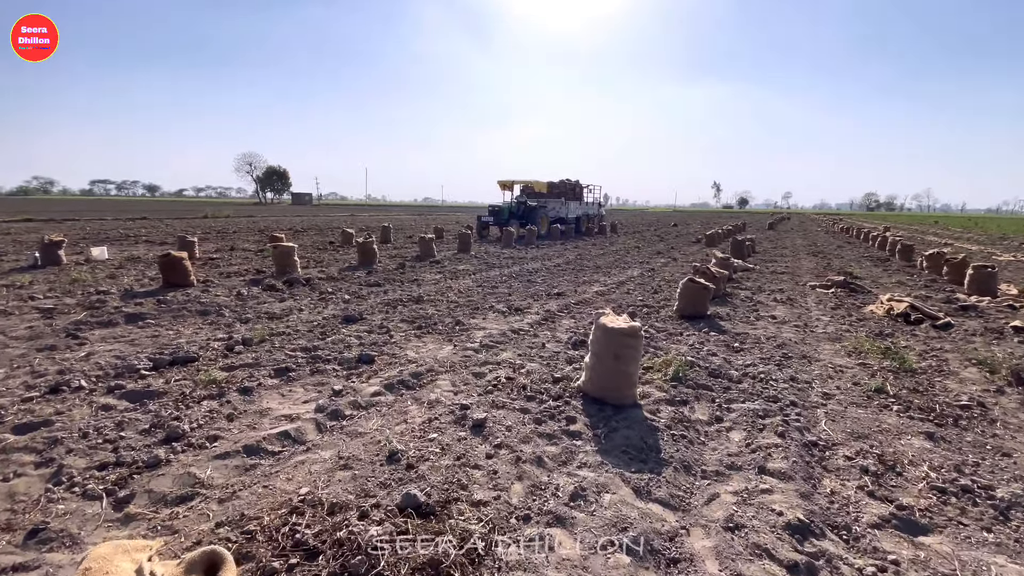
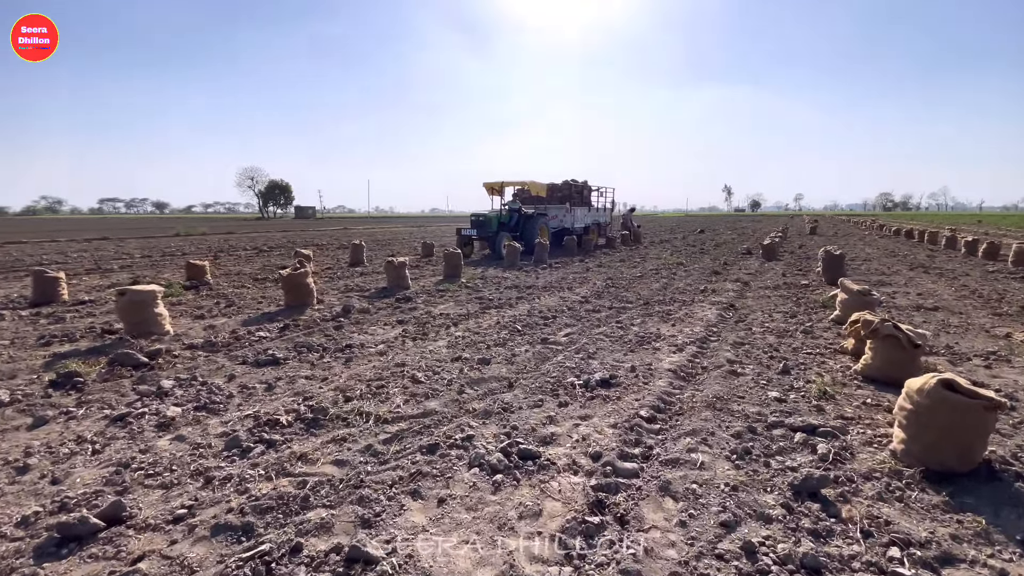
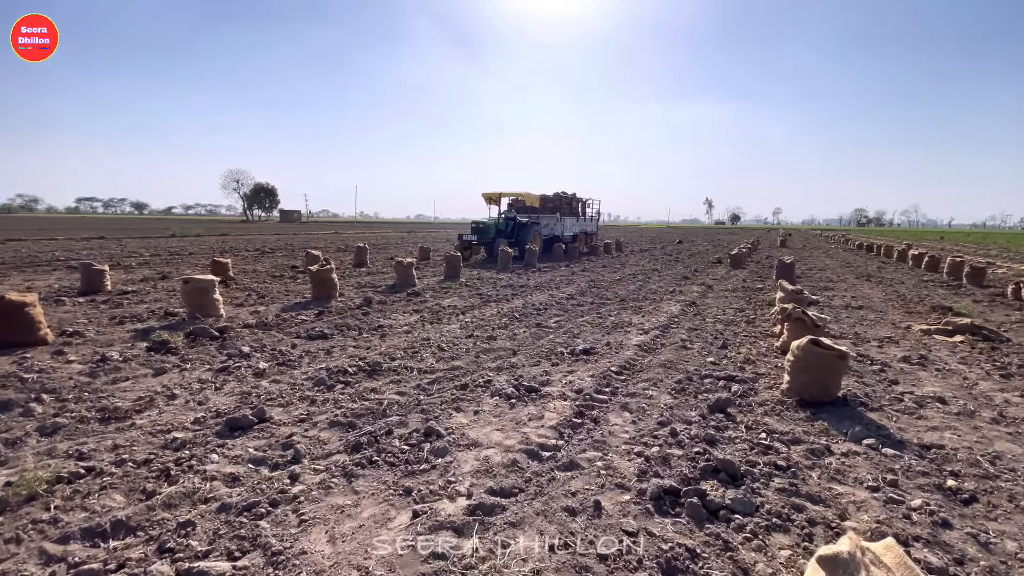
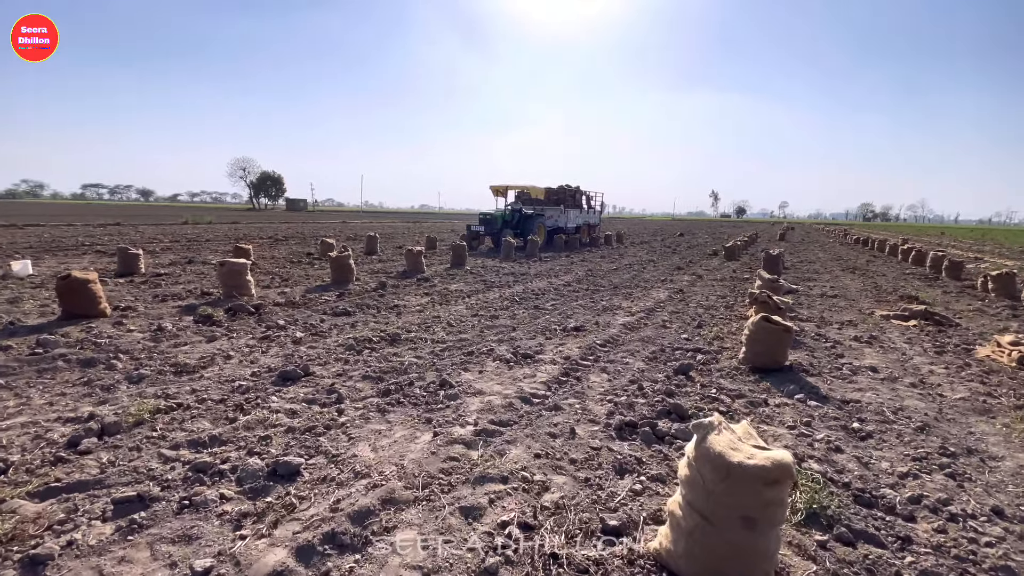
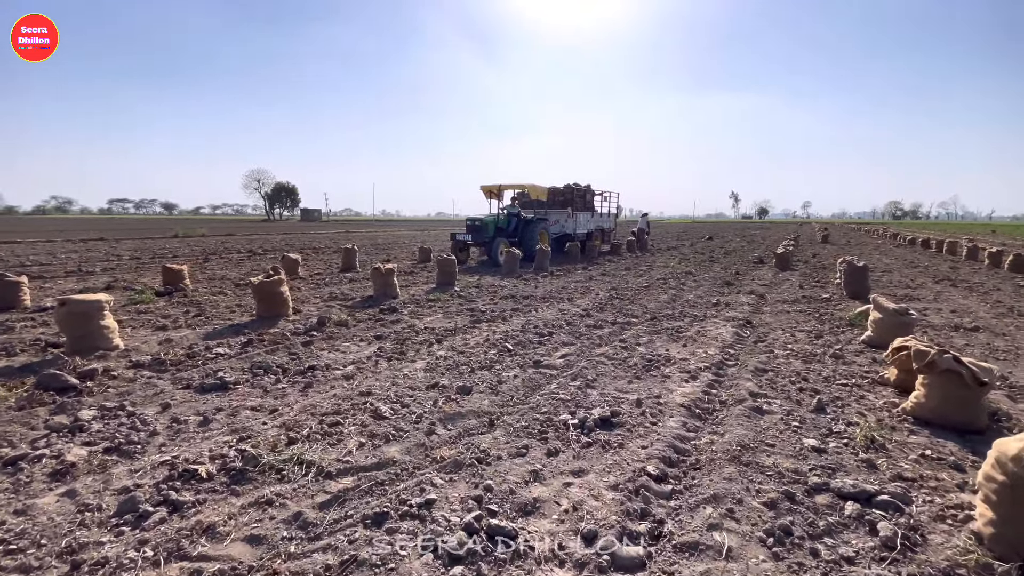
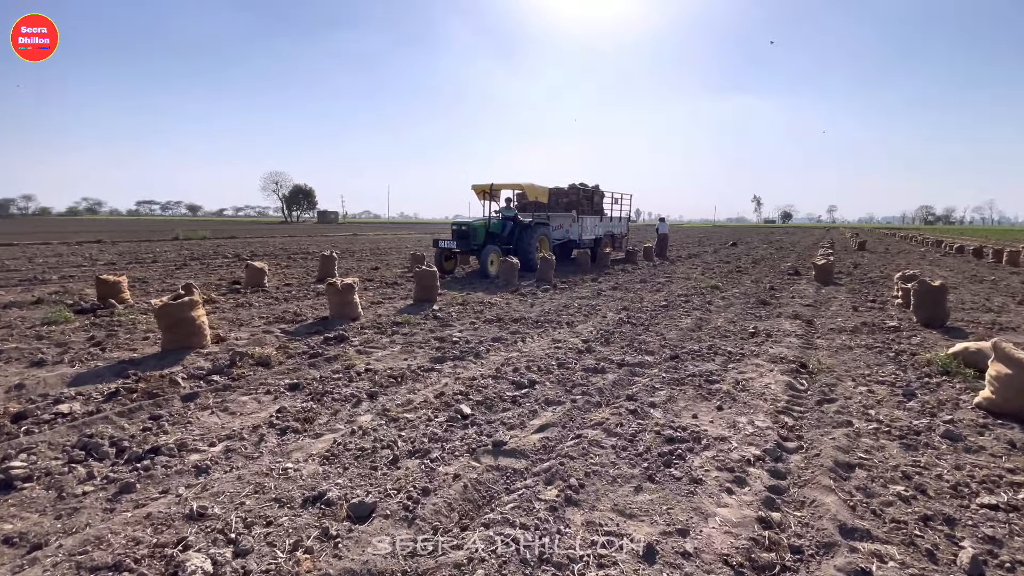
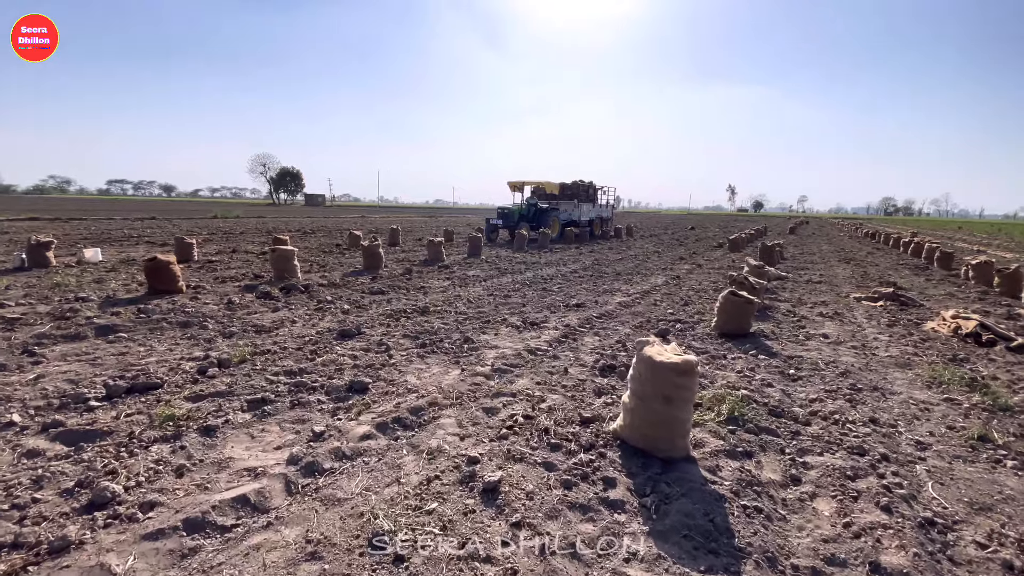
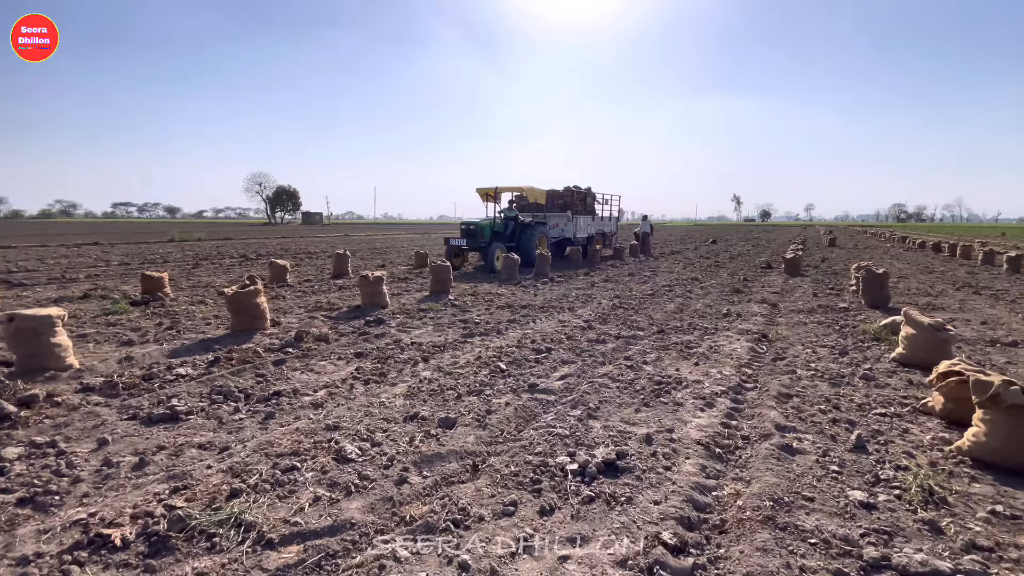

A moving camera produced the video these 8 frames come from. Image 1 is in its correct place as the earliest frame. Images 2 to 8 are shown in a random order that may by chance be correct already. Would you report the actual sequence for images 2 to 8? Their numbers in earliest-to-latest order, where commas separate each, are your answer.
7, 4, 3, 2, 5, 8, 6
